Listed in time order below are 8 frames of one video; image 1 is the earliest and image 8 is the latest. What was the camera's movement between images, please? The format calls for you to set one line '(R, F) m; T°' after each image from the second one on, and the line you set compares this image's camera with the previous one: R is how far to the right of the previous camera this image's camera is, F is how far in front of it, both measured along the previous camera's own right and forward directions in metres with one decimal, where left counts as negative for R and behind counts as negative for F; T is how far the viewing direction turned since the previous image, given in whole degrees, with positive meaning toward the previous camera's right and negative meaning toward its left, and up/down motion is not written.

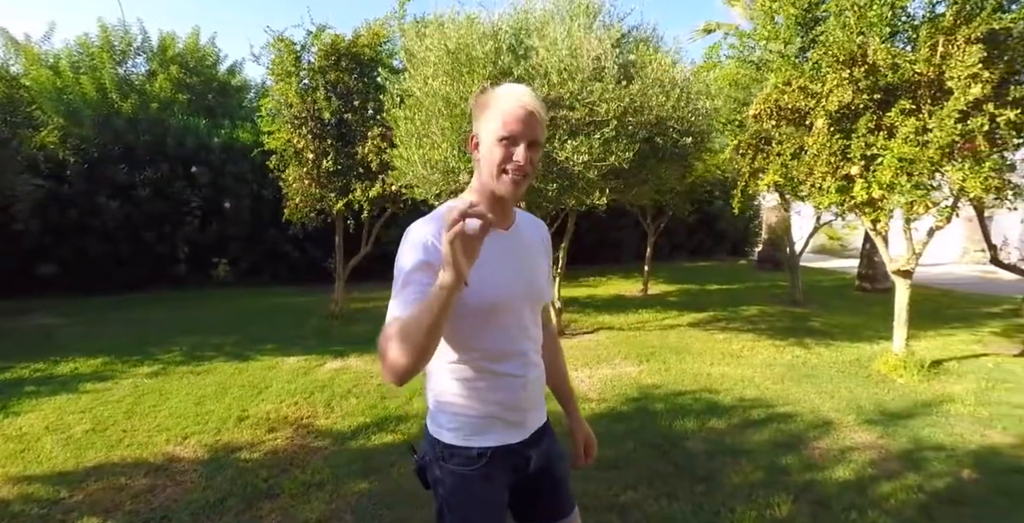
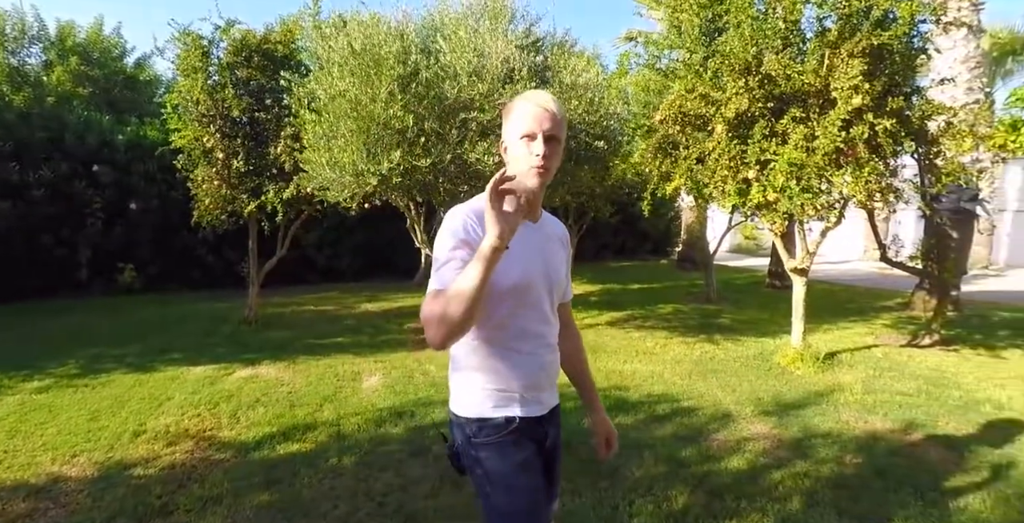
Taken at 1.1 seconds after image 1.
(+0.3, 0.0) m; +6°
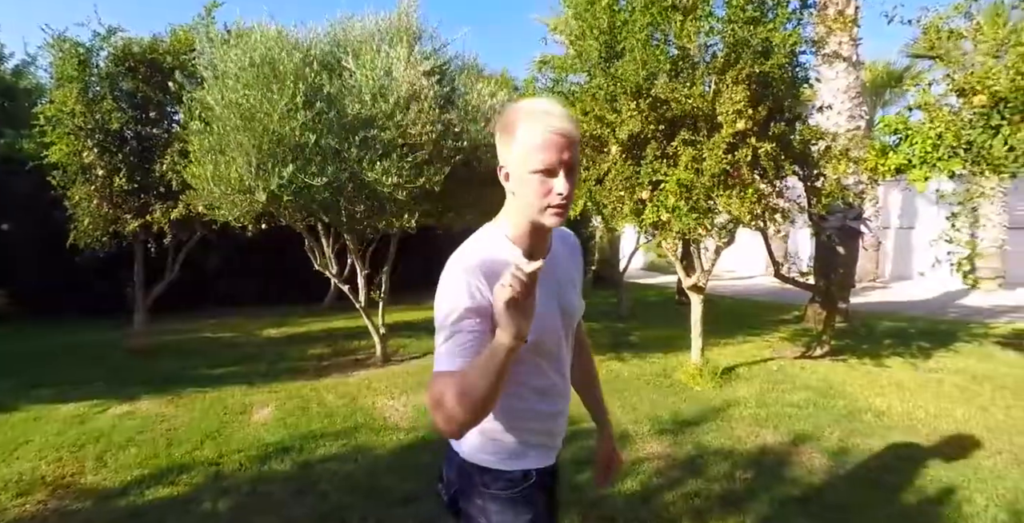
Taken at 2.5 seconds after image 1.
(+0.4, +0.1) m; +6°
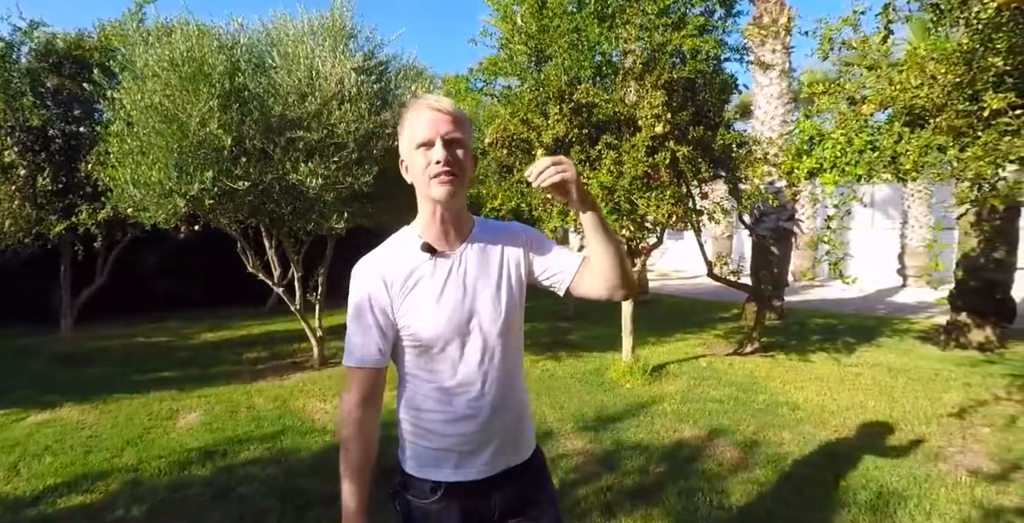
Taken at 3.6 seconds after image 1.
(+0.4, -0.1) m; +3°
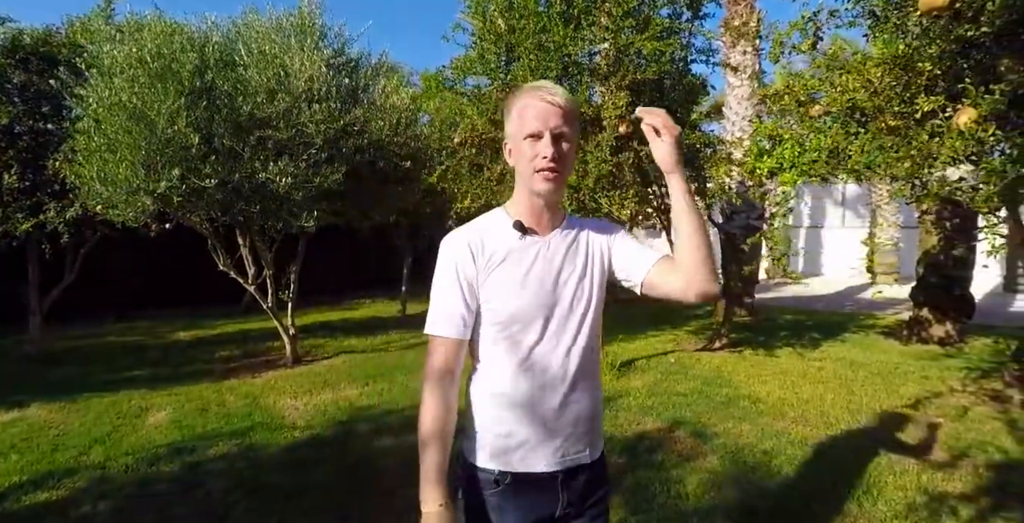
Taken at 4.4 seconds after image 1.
(+0.2, -0.1) m; +1°
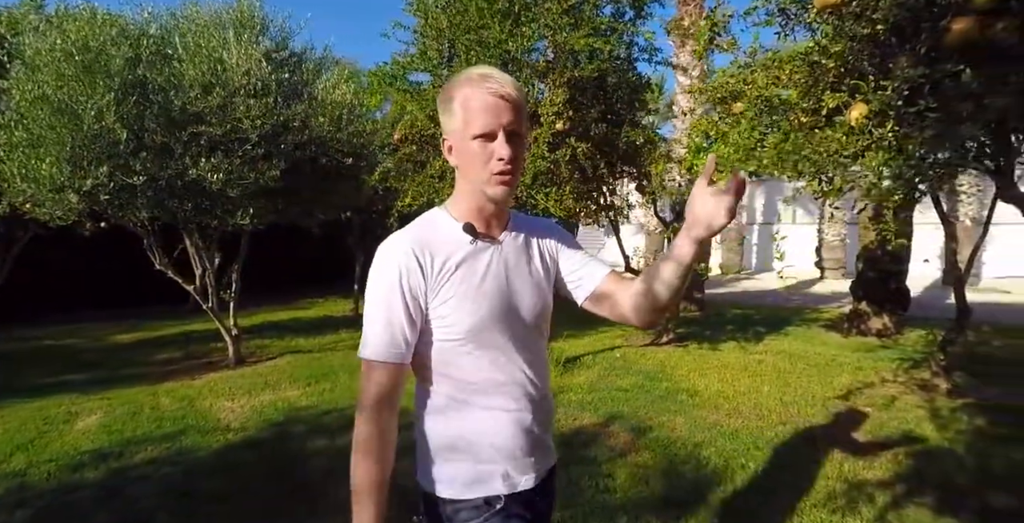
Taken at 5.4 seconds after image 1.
(+0.4, 0.0) m; +3°
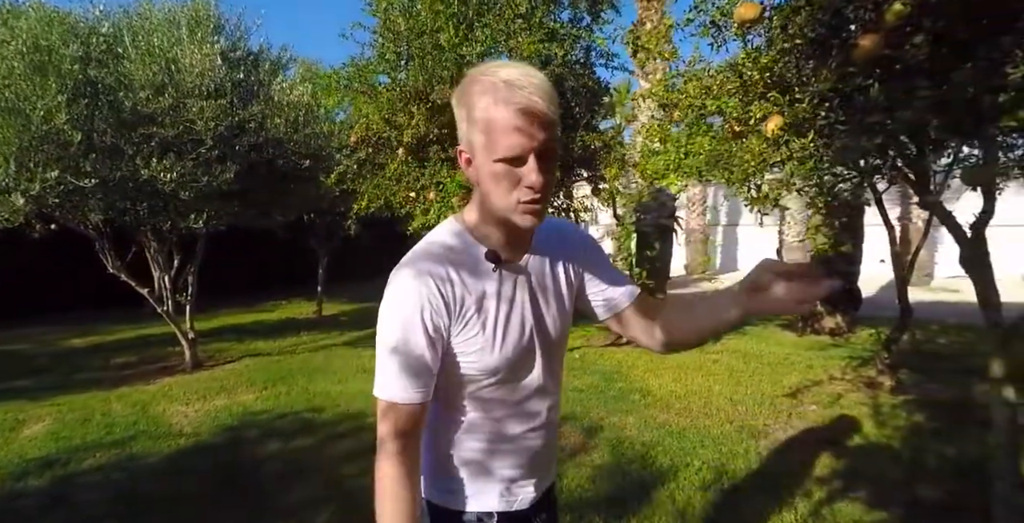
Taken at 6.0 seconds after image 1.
(+0.2, -0.1) m; +2°
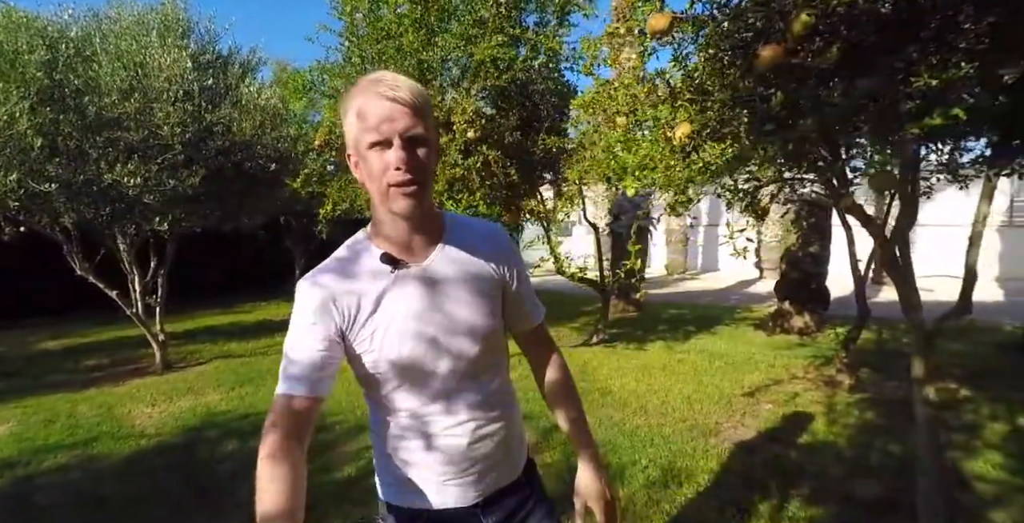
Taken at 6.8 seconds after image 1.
(+0.4, -0.1) m; 0°
